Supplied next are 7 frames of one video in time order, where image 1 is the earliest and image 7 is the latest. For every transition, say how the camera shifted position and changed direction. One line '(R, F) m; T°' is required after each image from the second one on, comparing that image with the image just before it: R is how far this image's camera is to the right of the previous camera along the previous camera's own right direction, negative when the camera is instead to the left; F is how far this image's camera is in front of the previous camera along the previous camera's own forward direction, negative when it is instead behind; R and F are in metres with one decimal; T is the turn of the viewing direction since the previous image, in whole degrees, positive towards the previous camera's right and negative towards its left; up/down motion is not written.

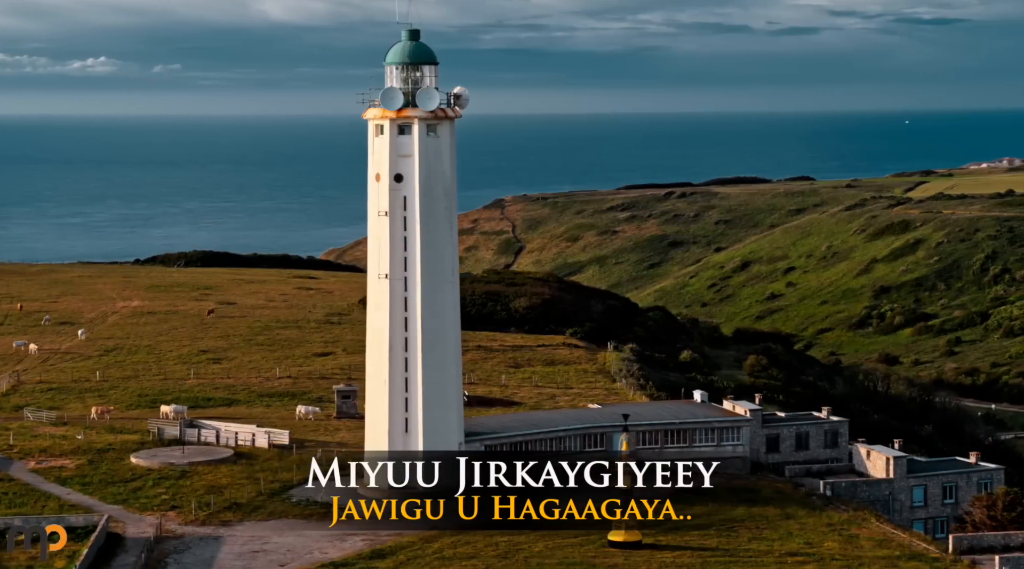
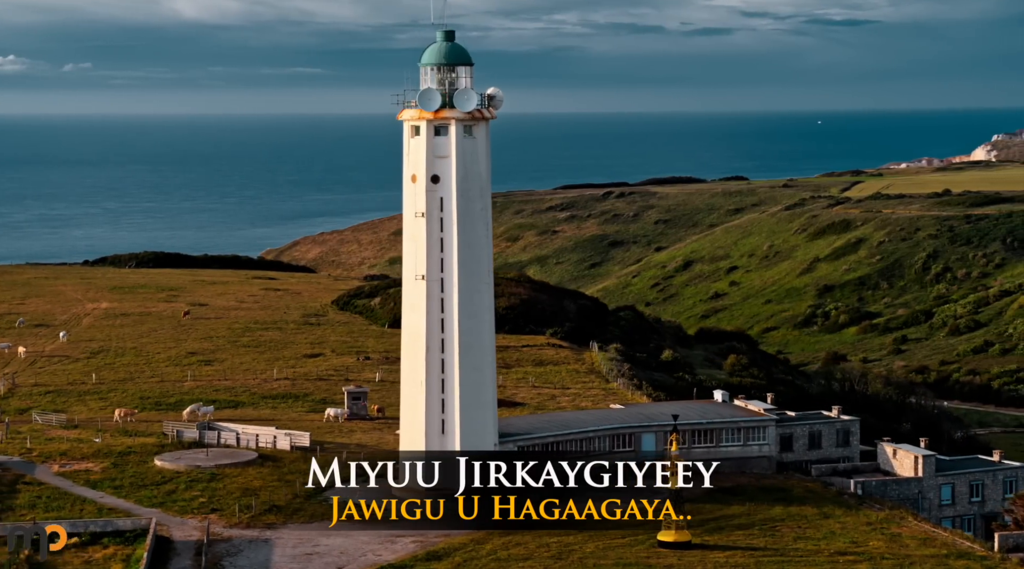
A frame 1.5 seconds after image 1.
(-2.0, +0.1) m; +1°
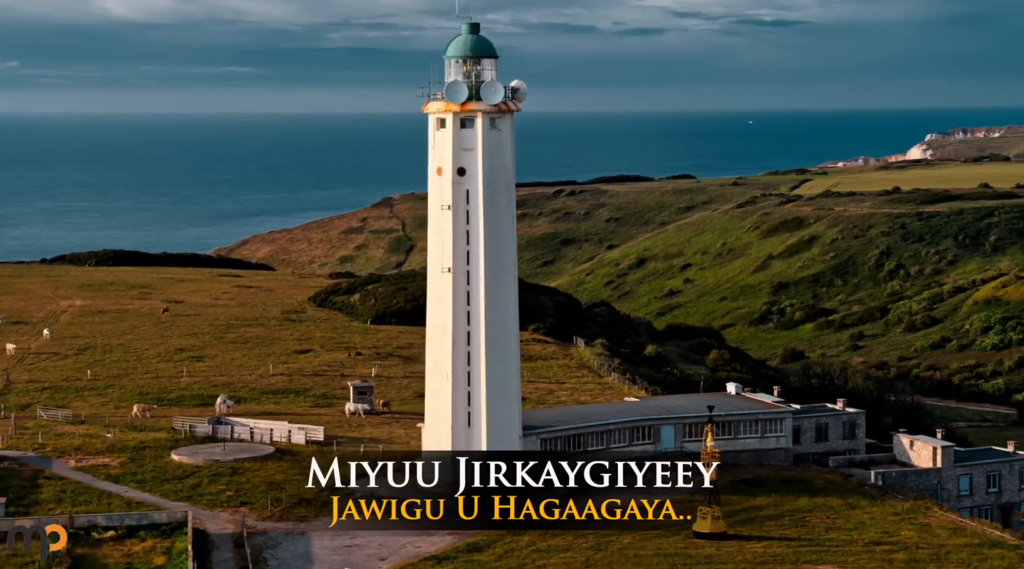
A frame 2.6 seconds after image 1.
(-1.5, 0.0) m; +1°
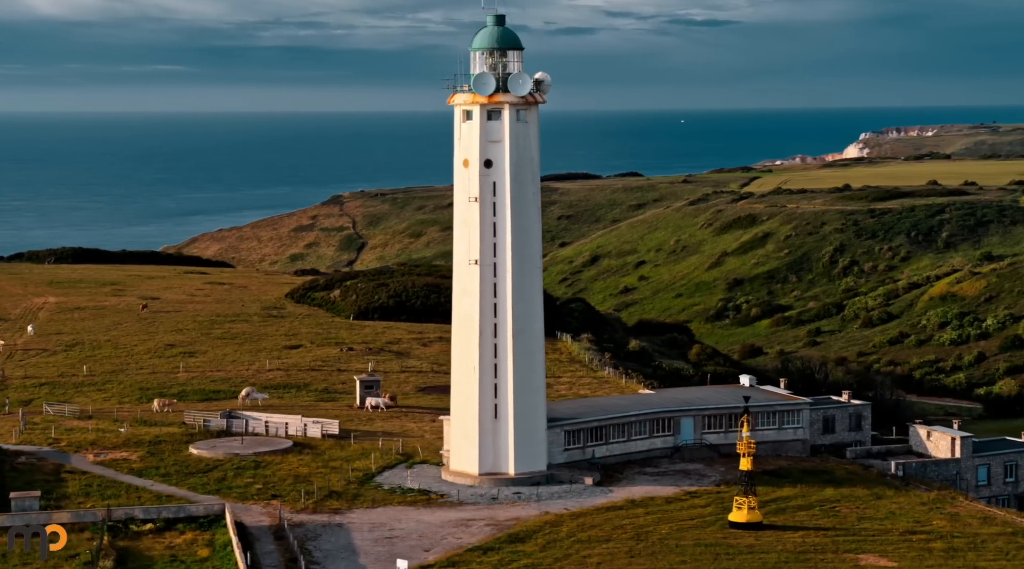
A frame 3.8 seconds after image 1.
(-1.5, 0.0) m; +1°
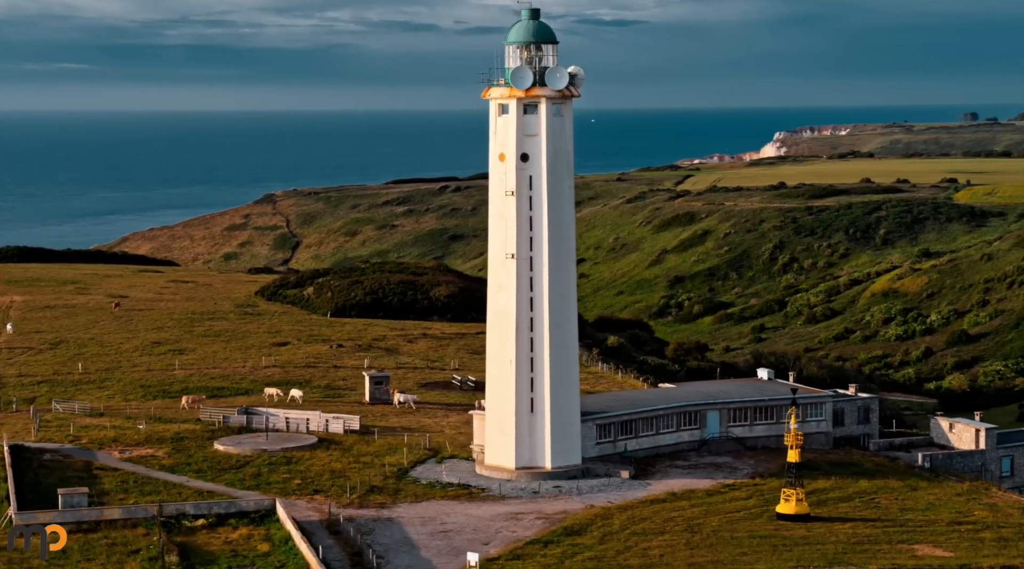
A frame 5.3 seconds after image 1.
(-2.0, 0.0) m; +1°
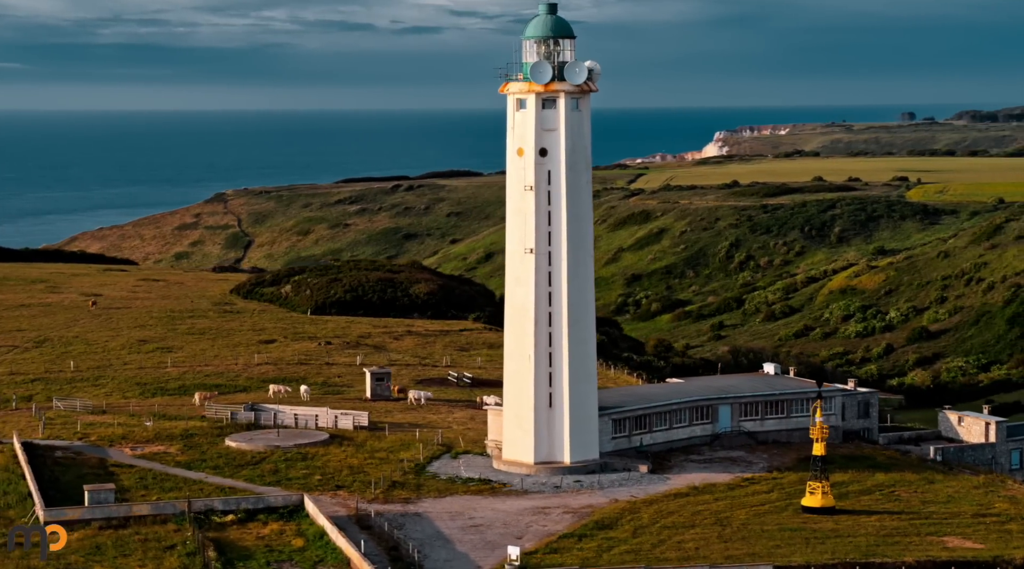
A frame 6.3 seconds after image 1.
(-1.3, 0.0) m; +1°
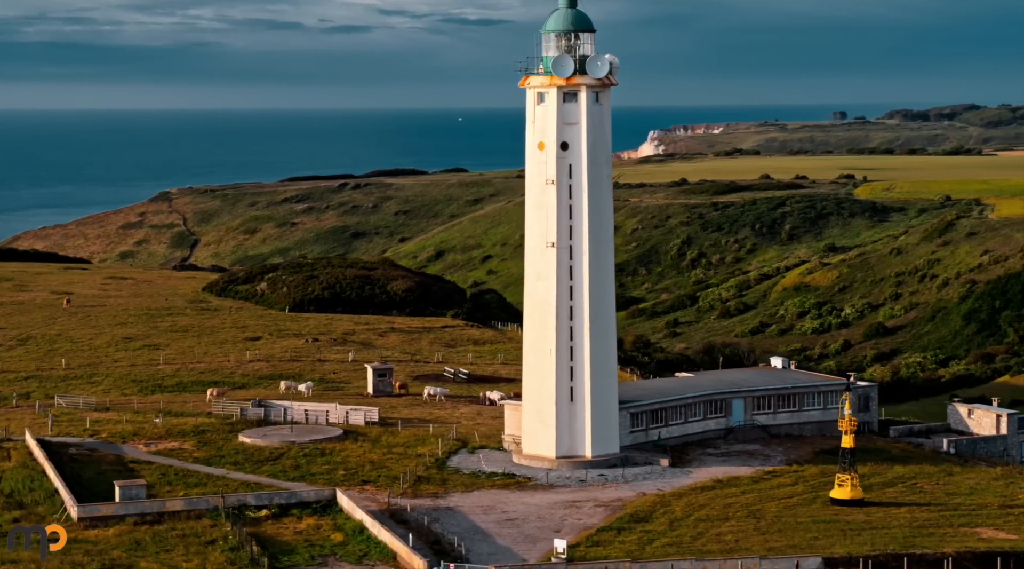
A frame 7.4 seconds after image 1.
(-1.5, 0.0) m; +1°
